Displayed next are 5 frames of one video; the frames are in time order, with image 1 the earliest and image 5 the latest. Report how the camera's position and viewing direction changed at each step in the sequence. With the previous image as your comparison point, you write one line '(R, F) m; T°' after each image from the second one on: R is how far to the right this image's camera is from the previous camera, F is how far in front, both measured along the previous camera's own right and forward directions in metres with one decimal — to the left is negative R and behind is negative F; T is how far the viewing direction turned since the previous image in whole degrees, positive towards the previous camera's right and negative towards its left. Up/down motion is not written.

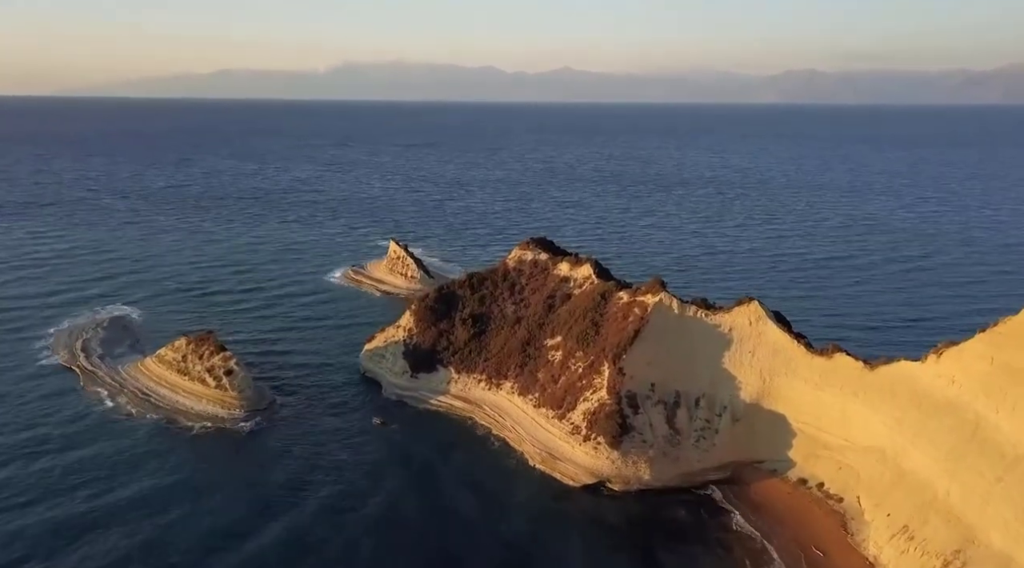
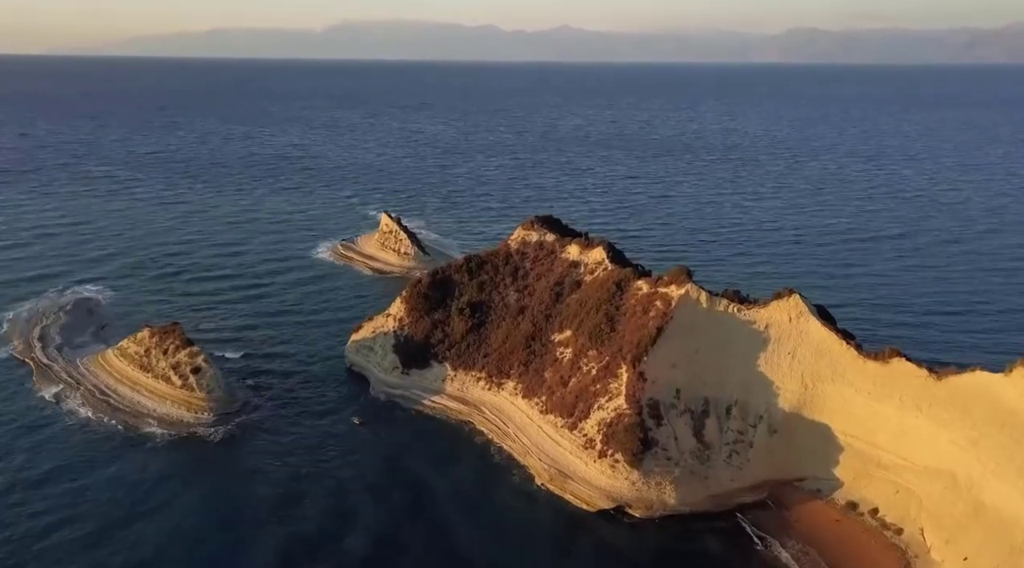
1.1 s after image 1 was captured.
(-0.2, +6.3) m; 0°
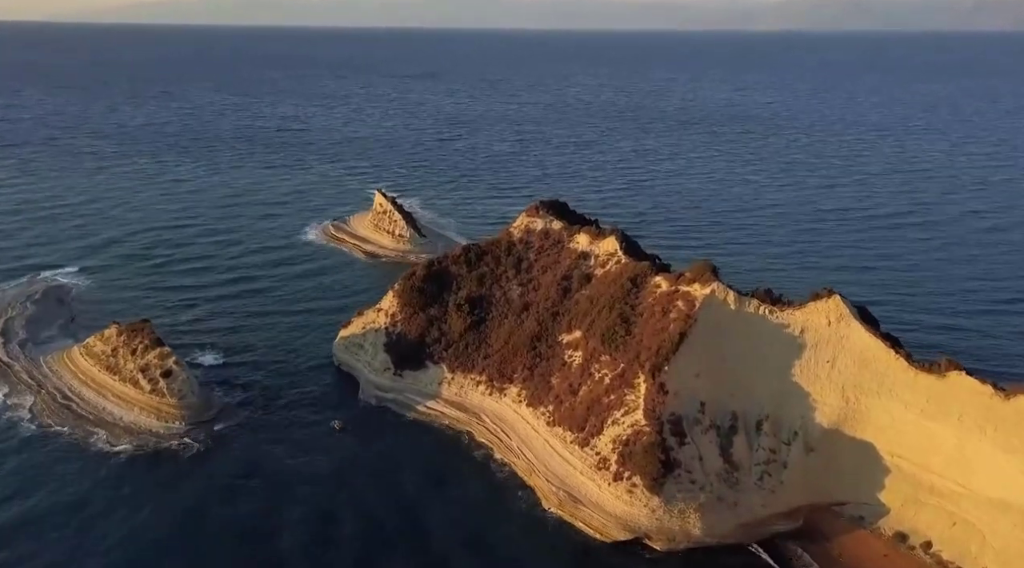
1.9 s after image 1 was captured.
(-0.1, +4.7) m; 0°
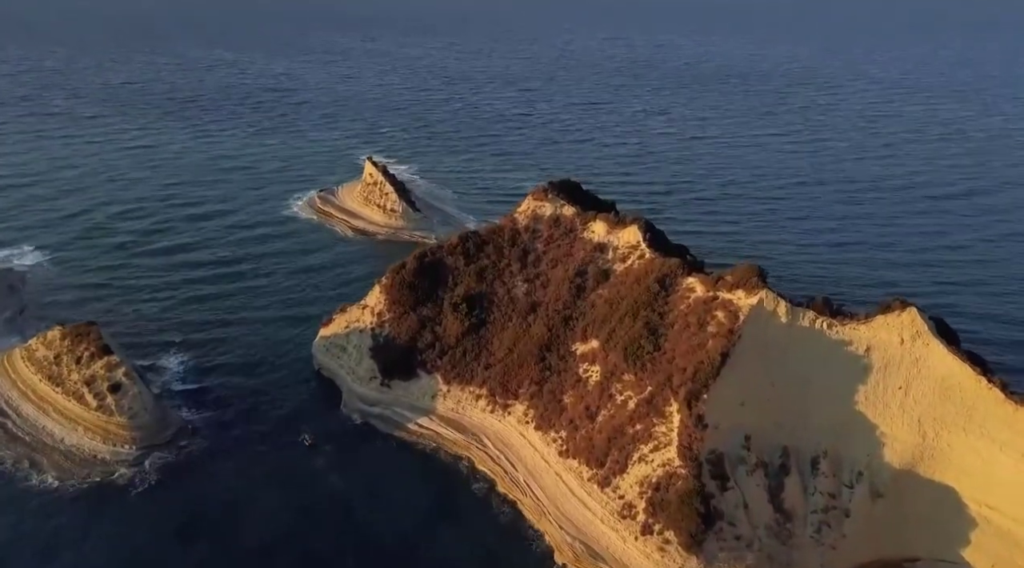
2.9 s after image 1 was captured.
(-0.2, +6.4) m; 0°
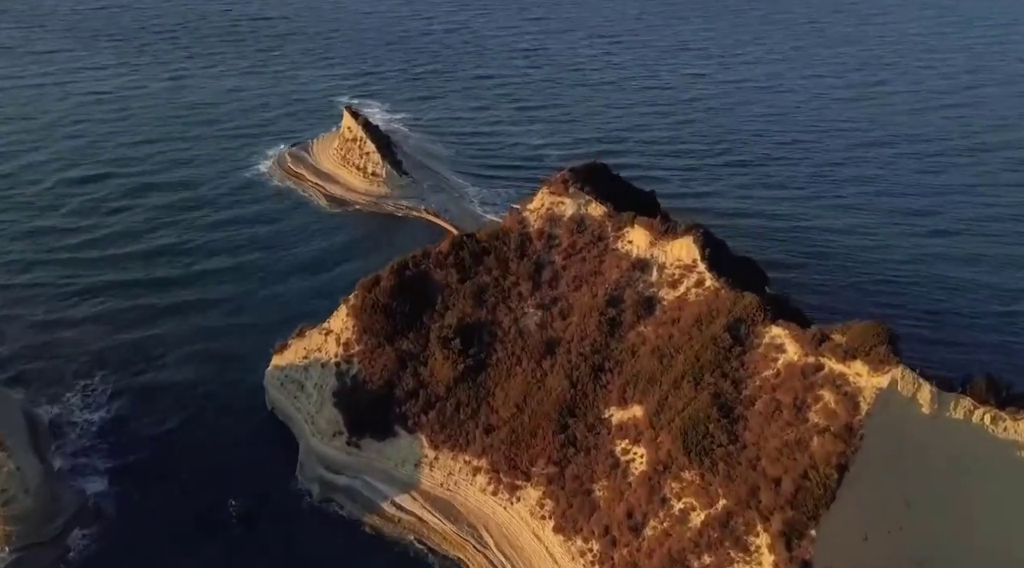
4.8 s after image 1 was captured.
(-0.2, +10.3) m; 0°
